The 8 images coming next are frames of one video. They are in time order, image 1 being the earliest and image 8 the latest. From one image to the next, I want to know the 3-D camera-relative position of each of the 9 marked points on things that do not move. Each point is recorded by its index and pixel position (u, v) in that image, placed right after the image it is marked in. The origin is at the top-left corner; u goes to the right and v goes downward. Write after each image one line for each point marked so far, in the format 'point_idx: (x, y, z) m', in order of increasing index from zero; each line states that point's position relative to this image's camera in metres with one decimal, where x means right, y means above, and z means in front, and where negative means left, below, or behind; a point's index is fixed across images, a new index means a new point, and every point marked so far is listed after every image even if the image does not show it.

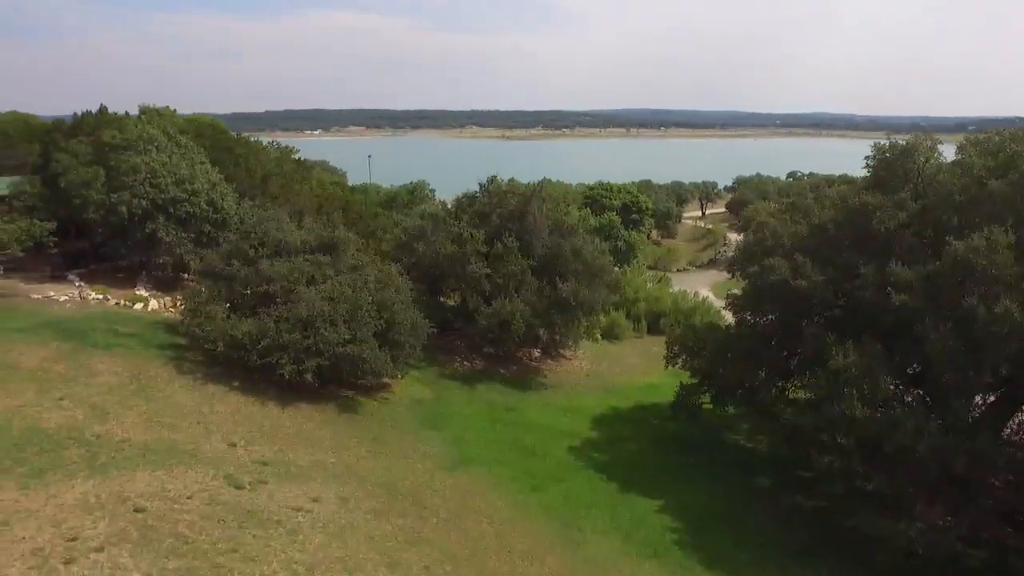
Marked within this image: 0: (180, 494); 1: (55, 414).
0: (-7.0, -4.3, +16.8) m
1: (-11.3, -3.1, +19.7) m
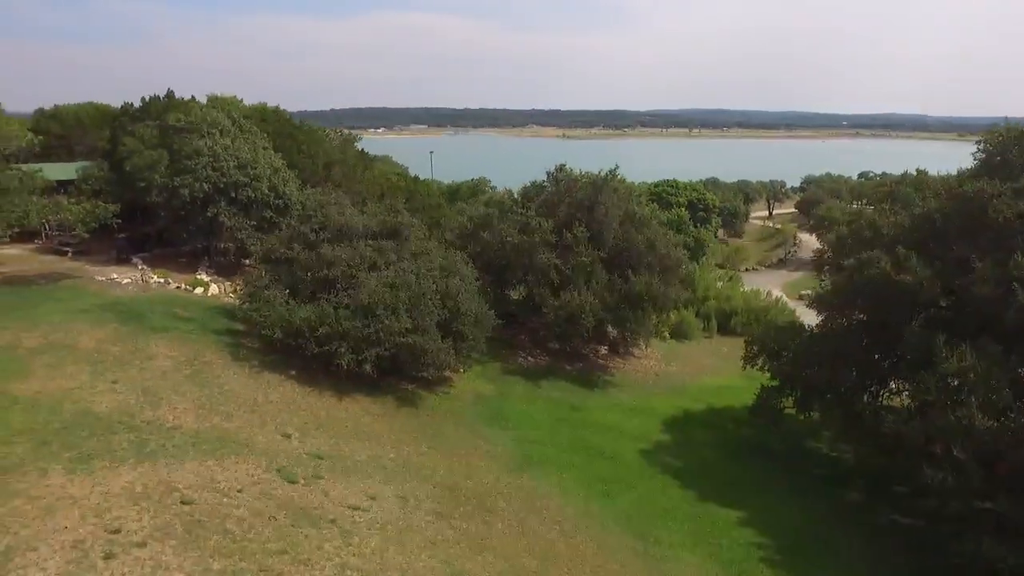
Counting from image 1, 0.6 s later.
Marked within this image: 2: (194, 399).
0: (-5.5, -3.9, +15.7) m
1: (-9.6, -2.6, +18.8) m
2: (-8.0, -2.8, +20.0) m
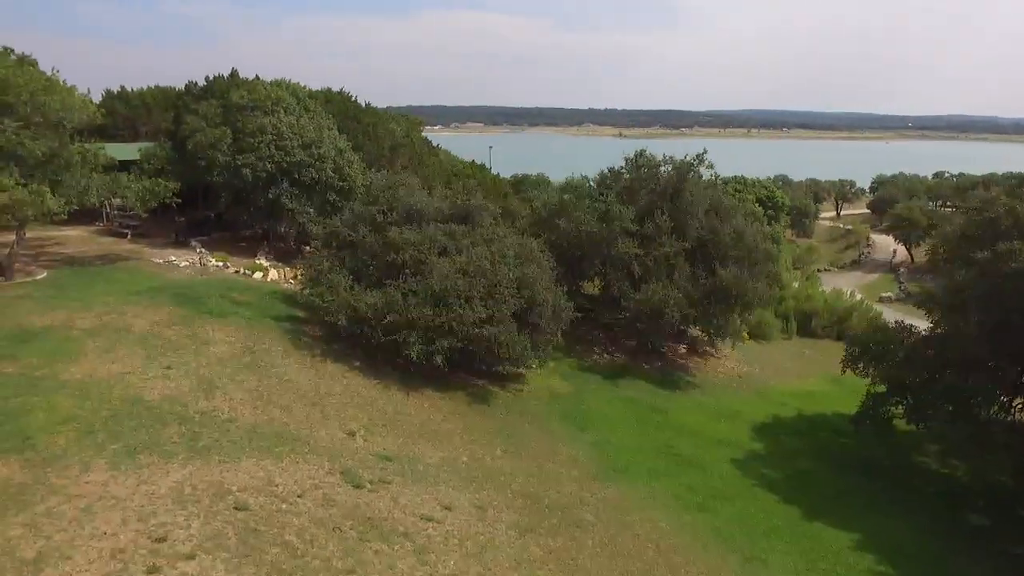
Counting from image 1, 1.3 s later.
0: (-3.8, -3.5, +13.8) m
1: (-7.6, -2.1, +17.2) m
2: (-6.0, -2.3, +18.2) m
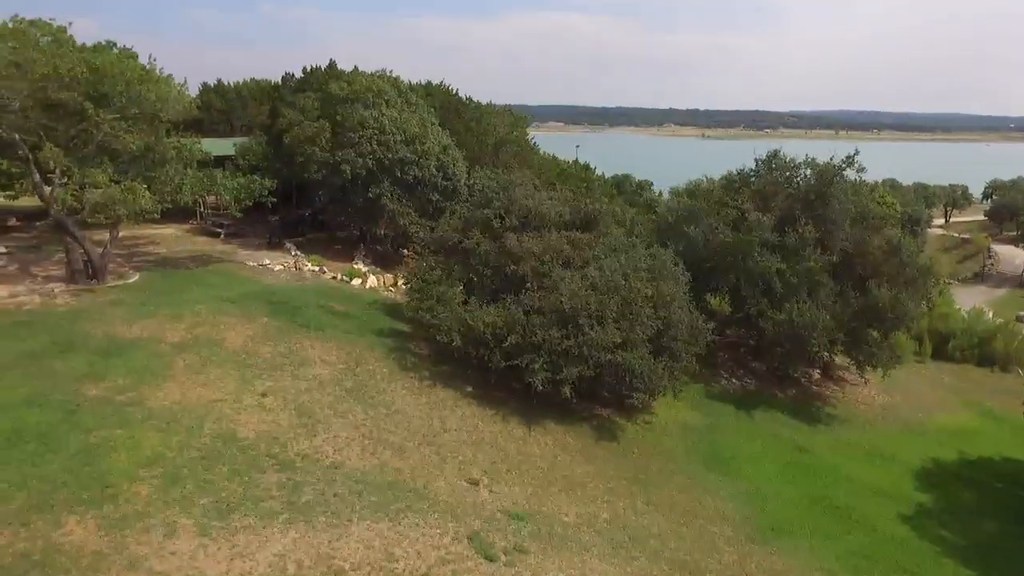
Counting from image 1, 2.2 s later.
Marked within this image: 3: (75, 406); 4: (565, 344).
0: (-1.4, -3.9, +11.0) m
1: (-4.8, -2.4, +14.8) m
2: (-3.0, -2.6, +15.7) m
3: (-7.8, -2.1, +14.2) m
4: (+1.2, -1.3, +18.7) m
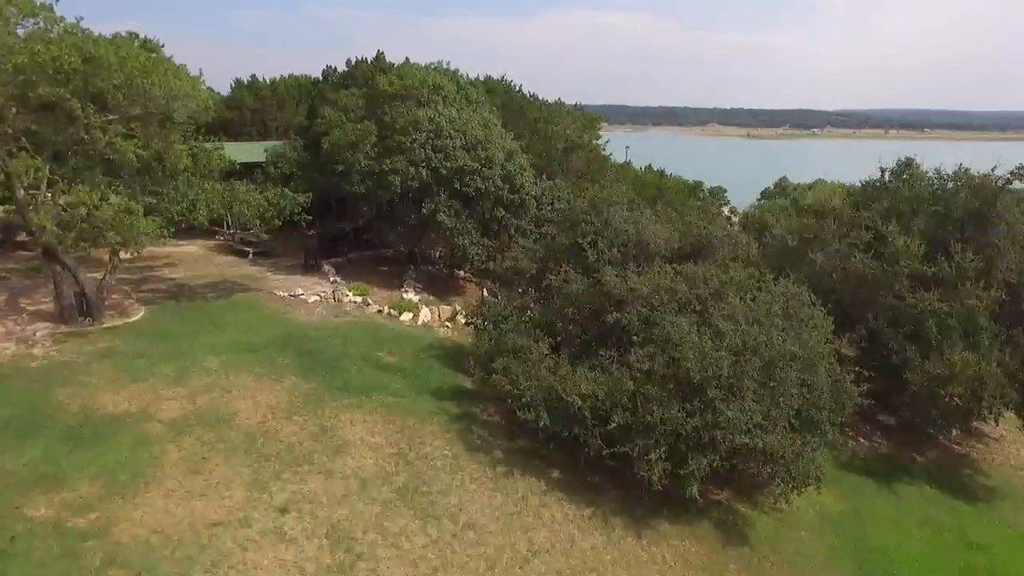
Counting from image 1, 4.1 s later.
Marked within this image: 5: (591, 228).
0: (+0.1, -4.9, +6.3) m
1: (-3.1, -3.4, +10.2) m
2: (-1.3, -3.7, +11.0) m
3: (-6.1, -3.1, +9.7) m
4: (+3.1, -2.4, +13.8) m
5: (+1.8, +1.4, +17.8) m
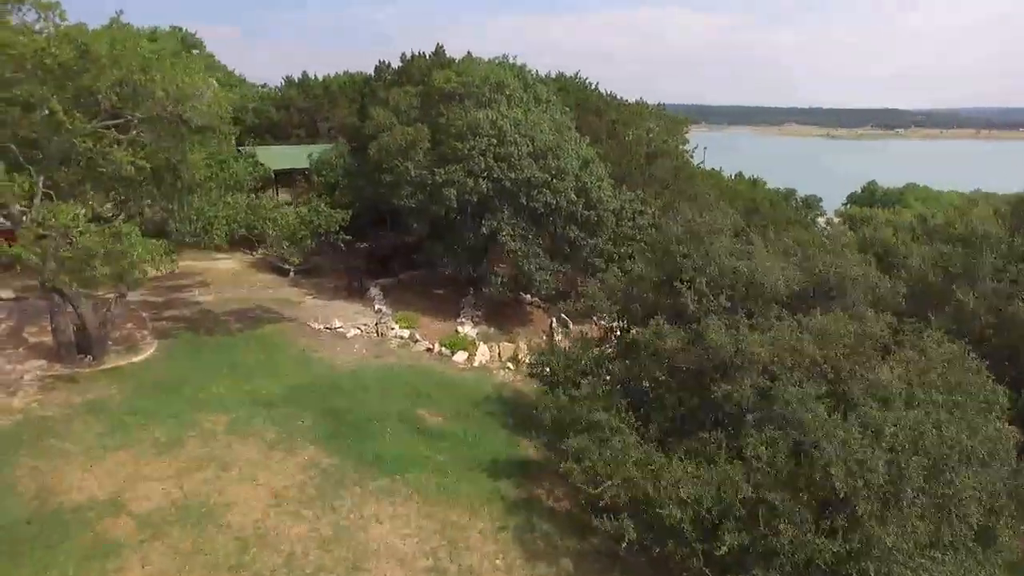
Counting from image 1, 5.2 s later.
0: (+0.3, -5.8, +2.8) m
1: (-2.5, -4.2, +7.0) m
2: (-0.7, -4.5, +7.6) m
3: (-5.5, -3.8, +6.7) m
4: (+4.0, -3.3, +10.0) m
5: (+3.1, +0.5, +14.1) m
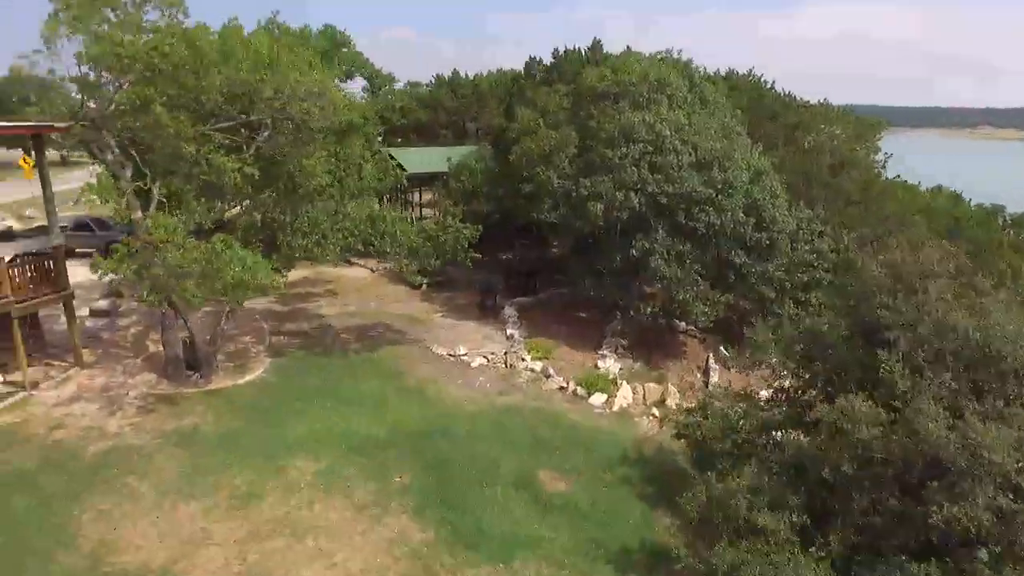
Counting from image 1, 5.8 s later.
0: (-0.1, -6.5, +0.3) m
1: (-1.9, -4.7, +5.0) m
2: (0.0, -5.1, +5.2) m
3: (-4.9, -4.2, +5.3) m
4: (+5.1, -4.2, +6.7) m
5: (+5.2, -0.4, +10.9) m
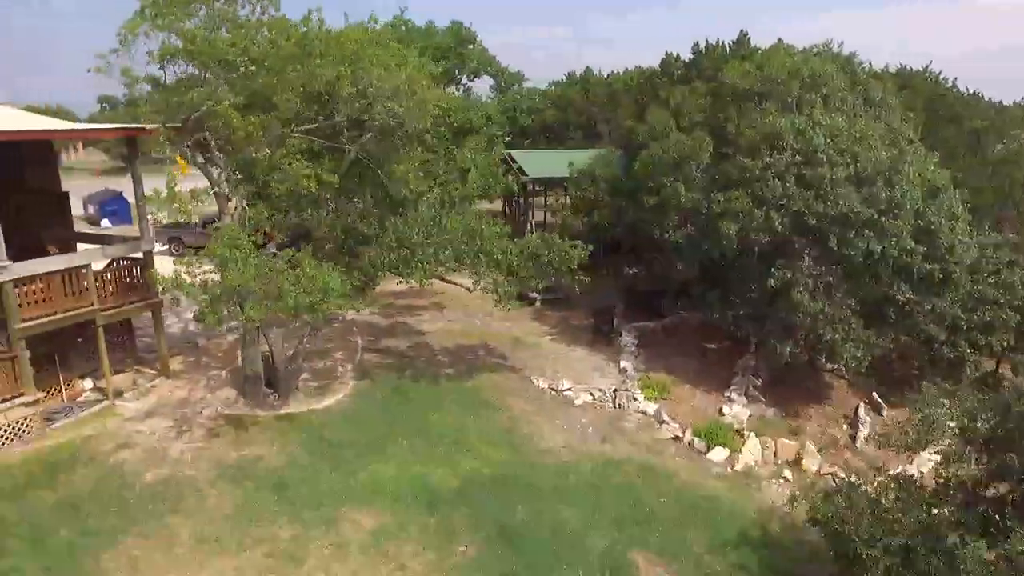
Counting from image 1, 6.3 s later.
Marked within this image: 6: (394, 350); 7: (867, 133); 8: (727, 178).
0: (-1.2, -7.0, -1.5) m
1: (-2.1, -5.1, +3.4) m
2: (-0.3, -5.6, +3.3) m
3: (-5.0, -4.5, +4.3) m
4: (+5.0, -4.9, +3.8) m
5: (+6.1, -1.1, +7.9) m
6: (-2.5, -1.2, +16.9) m
7: (+6.8, +2.9, +15.4) m
8: (+4.4, +2.2, +16.0) m
